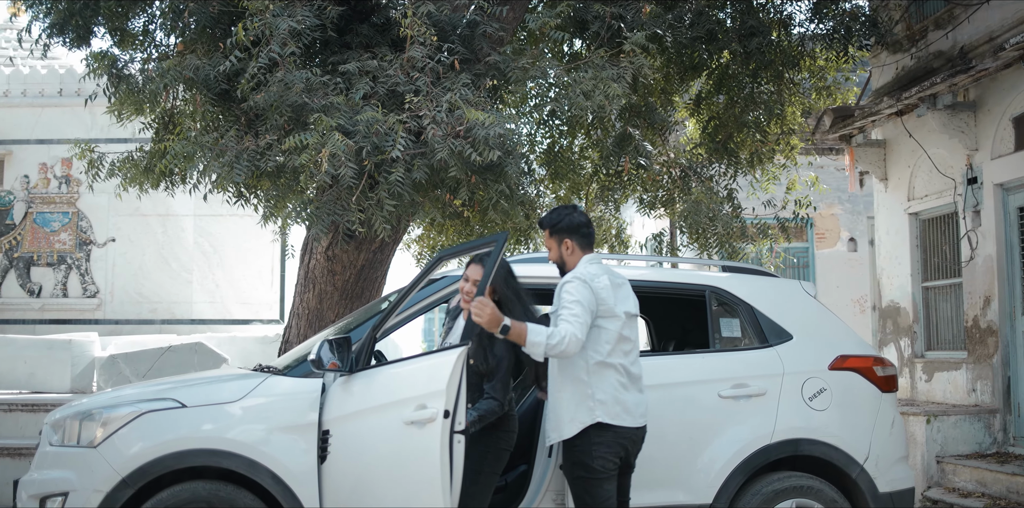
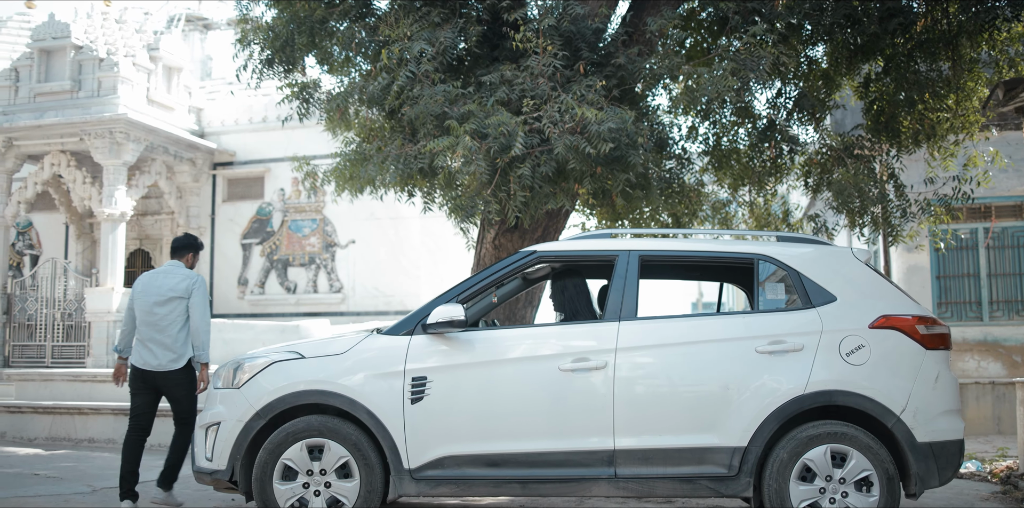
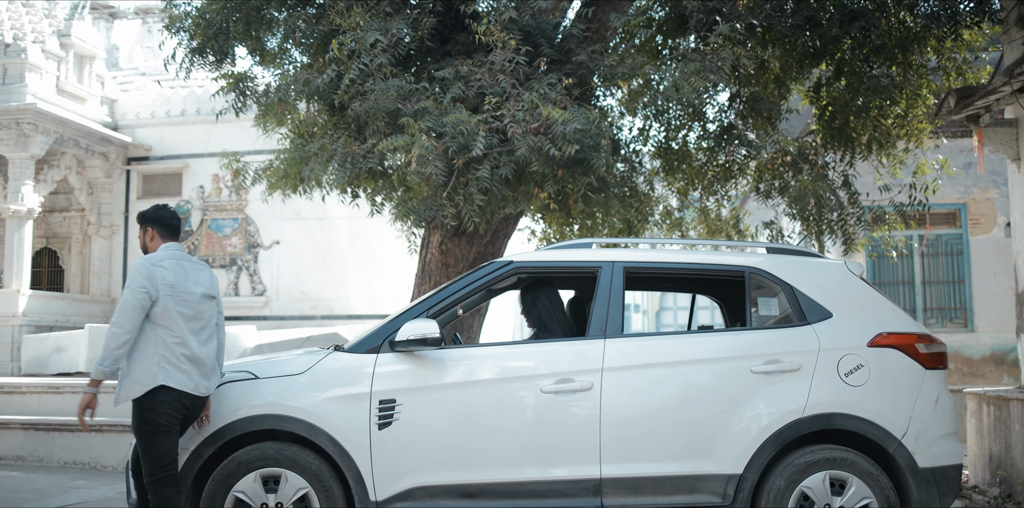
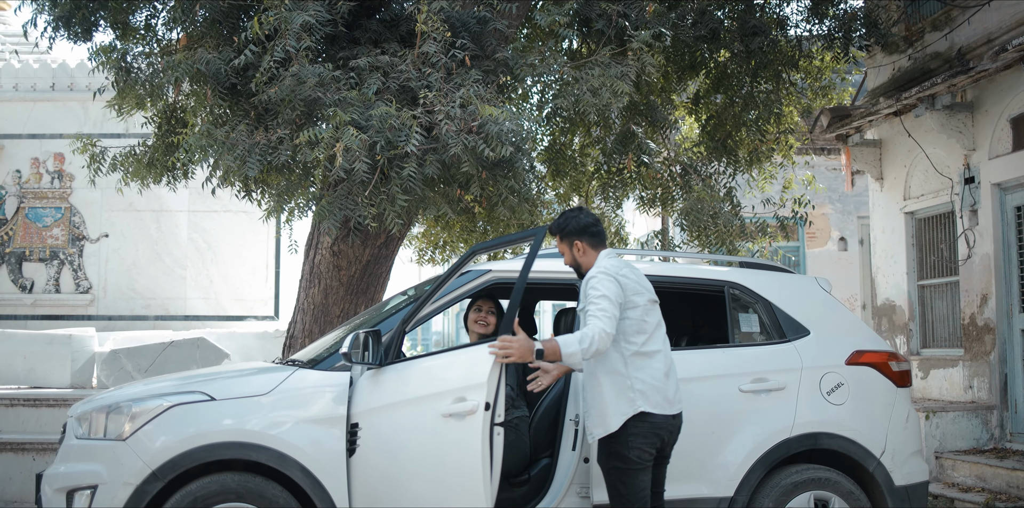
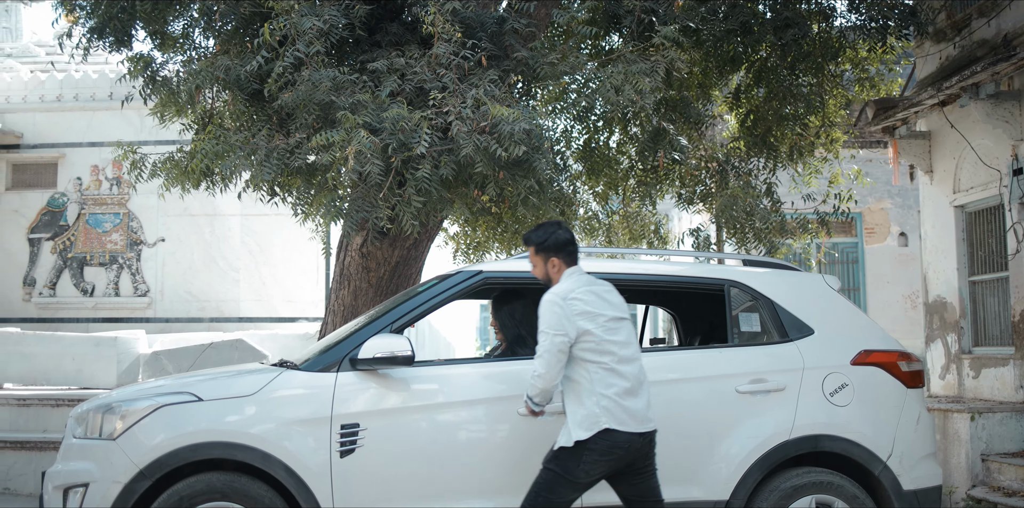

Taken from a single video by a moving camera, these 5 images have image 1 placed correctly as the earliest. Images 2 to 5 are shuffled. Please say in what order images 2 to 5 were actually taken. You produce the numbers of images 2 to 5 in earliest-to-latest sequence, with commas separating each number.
4, 5, 3, 2
